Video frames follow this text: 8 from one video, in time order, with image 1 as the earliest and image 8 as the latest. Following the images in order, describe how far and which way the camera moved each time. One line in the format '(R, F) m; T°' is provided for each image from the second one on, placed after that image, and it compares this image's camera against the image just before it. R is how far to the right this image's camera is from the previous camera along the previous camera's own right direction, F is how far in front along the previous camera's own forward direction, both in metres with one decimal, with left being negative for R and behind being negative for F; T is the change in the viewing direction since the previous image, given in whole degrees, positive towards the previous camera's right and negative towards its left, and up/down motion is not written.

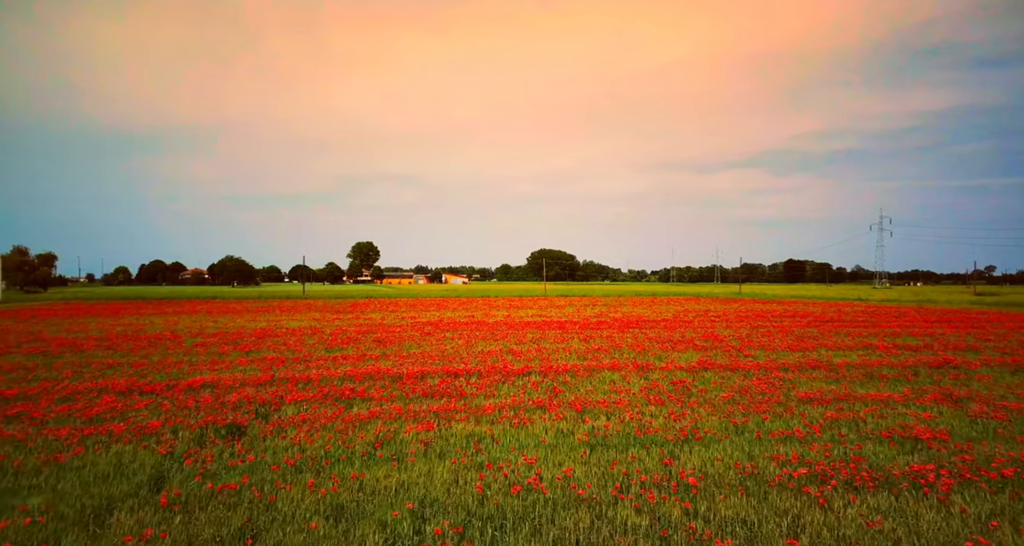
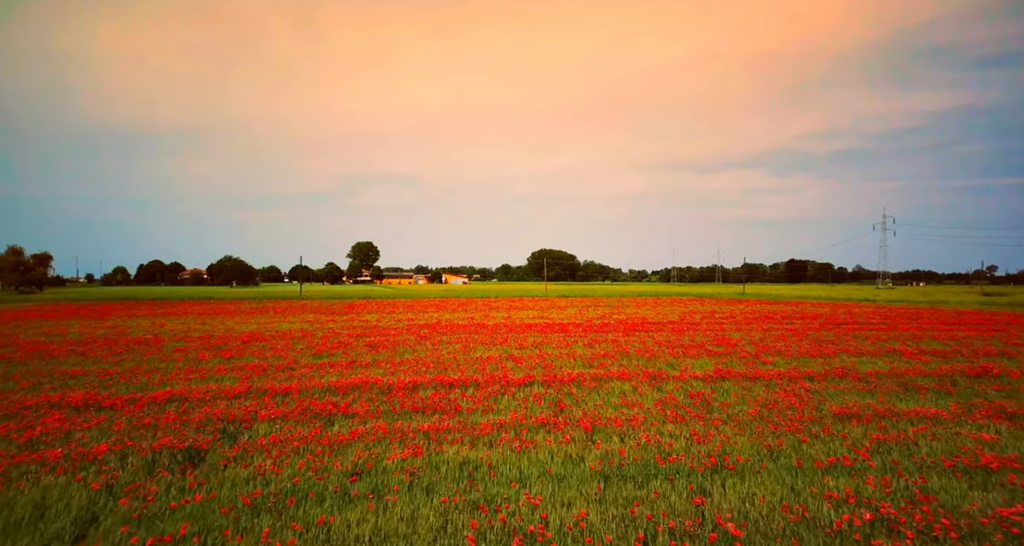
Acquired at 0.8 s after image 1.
(0.0, +1.0) m; 0°
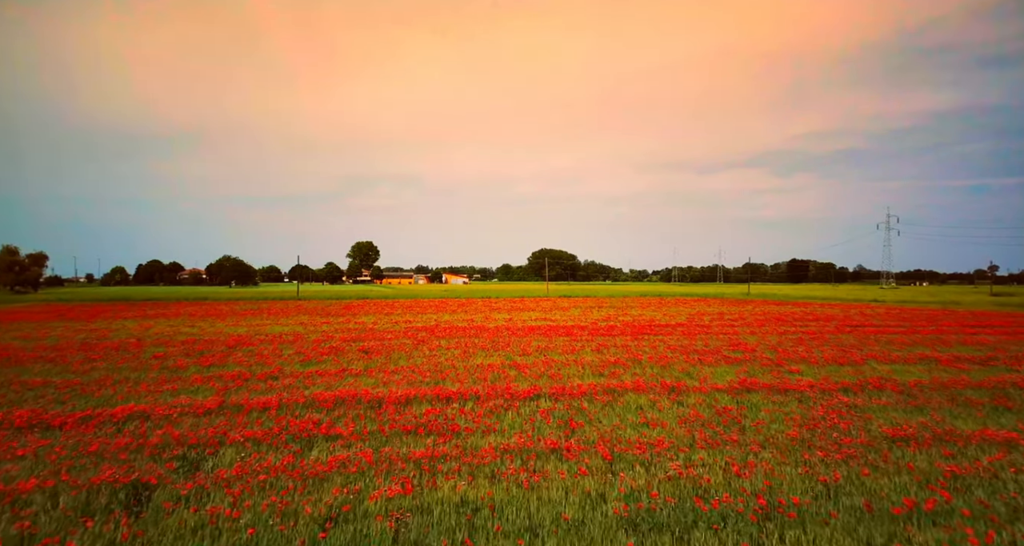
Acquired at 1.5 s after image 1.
(-0.1, +1.0) m; 0°
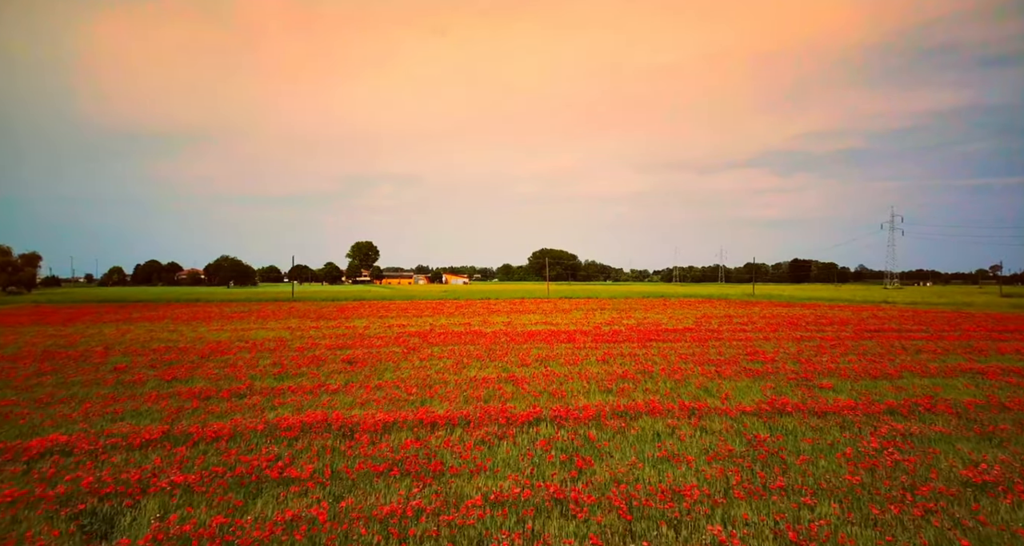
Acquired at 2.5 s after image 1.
(+0.1, +1.3) m; 0°
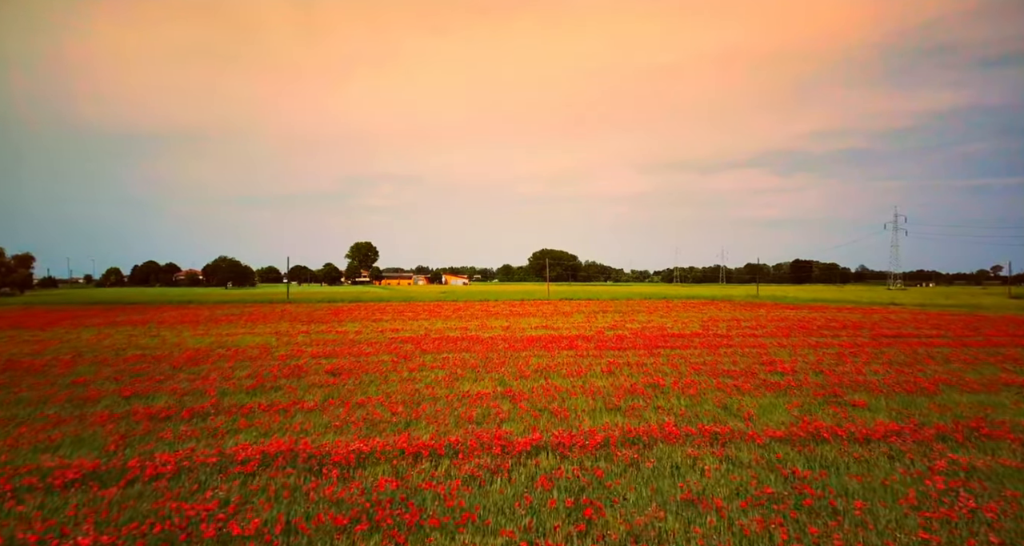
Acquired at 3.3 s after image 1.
(+0.1, +1.1) m; 0°
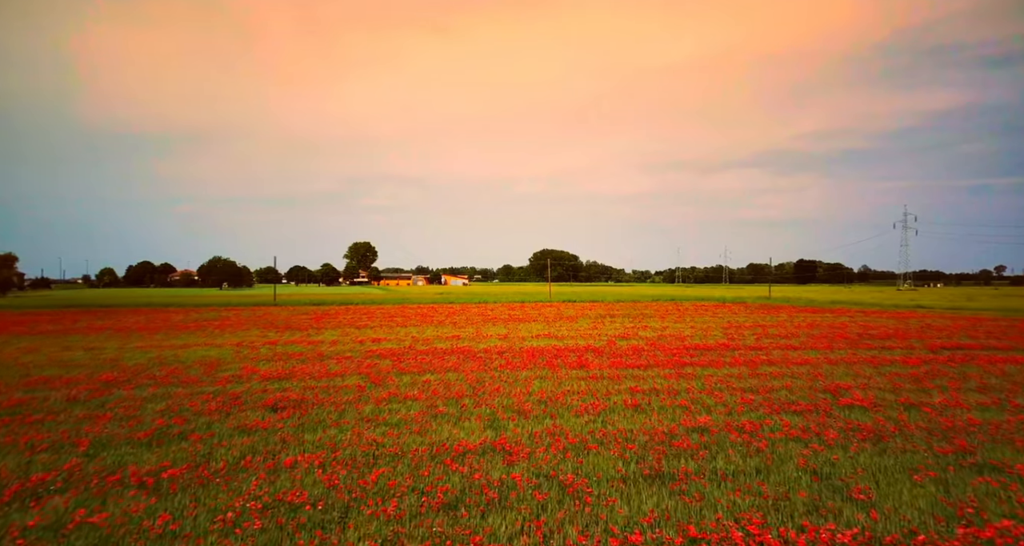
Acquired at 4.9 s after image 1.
(+0.1, +3.1) m; 0°
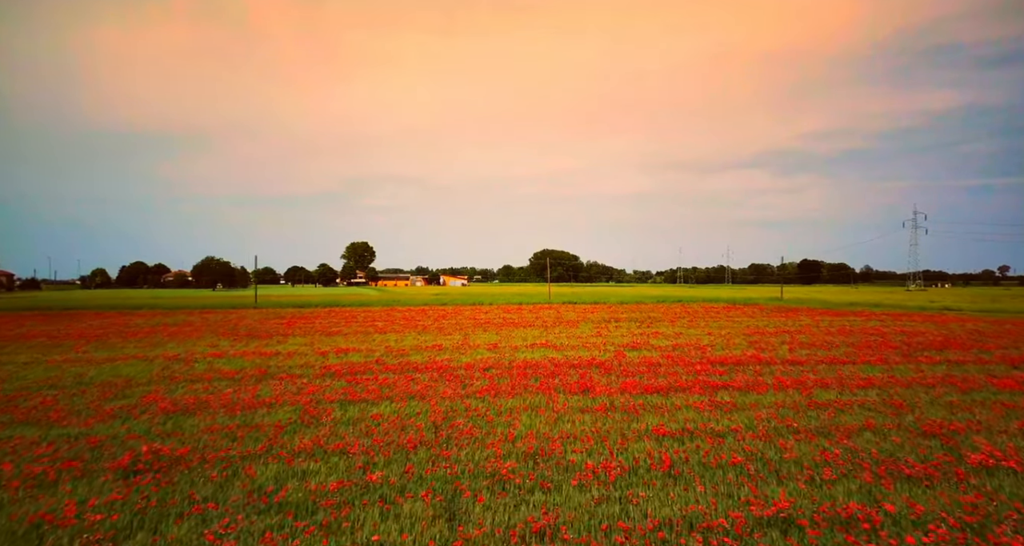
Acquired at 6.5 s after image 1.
(+0.3, +3.3) m; 0°
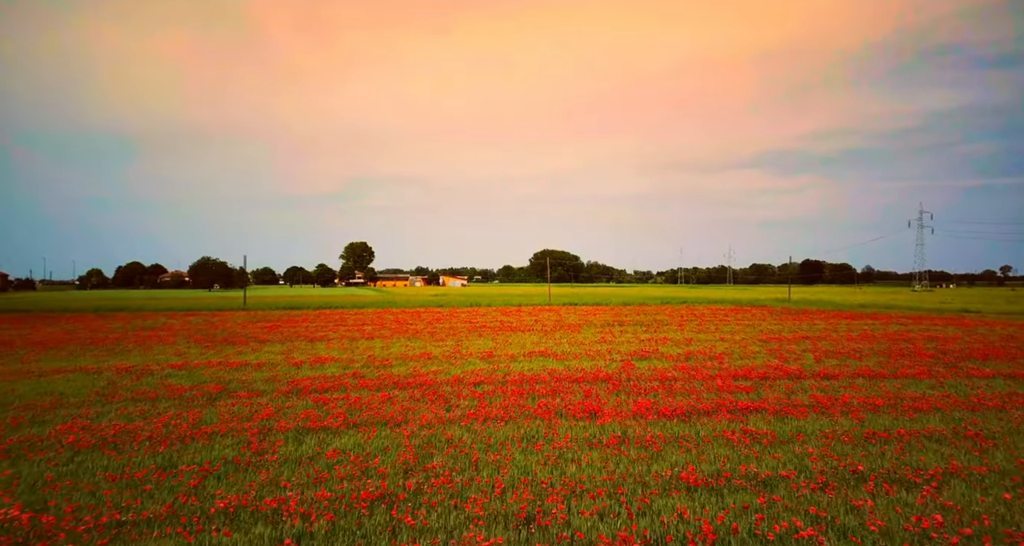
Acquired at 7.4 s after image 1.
(+0.1, +1.9) m; 0°
